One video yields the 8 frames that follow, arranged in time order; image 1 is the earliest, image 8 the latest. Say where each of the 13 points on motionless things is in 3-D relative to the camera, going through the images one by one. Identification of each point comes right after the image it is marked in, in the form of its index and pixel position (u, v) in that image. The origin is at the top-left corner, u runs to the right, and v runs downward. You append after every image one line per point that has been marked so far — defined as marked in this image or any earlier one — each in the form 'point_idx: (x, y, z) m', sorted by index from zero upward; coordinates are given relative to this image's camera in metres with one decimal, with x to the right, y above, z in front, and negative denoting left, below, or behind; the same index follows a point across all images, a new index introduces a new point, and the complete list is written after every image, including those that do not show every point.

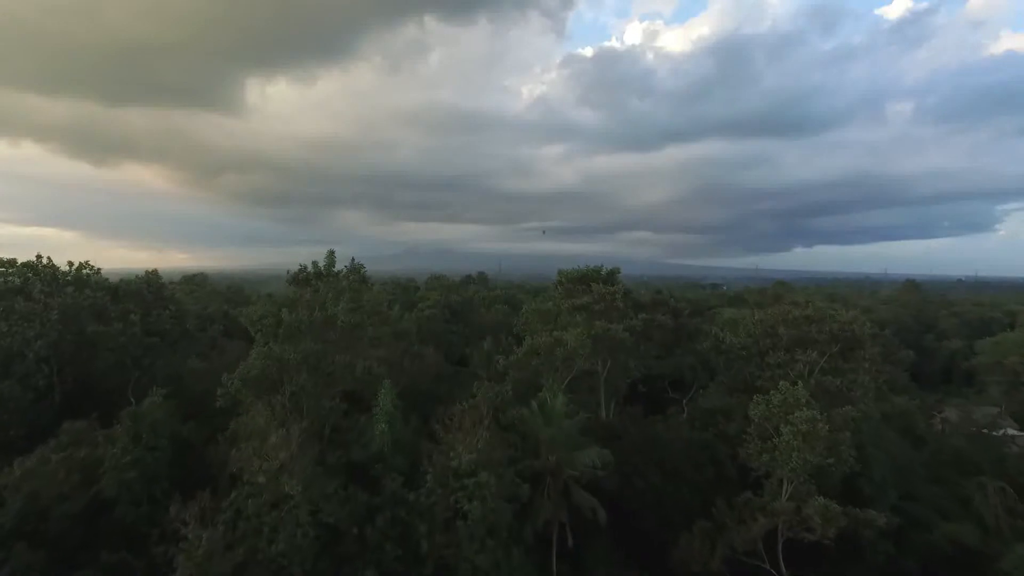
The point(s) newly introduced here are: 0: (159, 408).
0: (-12.3, -4.2, +18.6) m
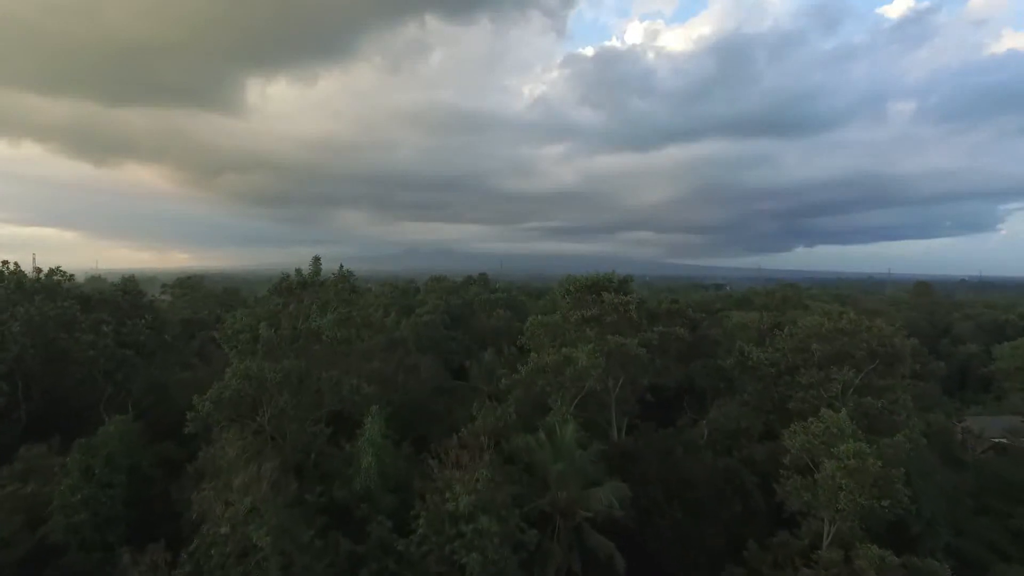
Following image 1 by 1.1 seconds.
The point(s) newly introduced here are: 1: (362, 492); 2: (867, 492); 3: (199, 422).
0: (-12.2, -4.6, +16.5) m
1: (-4.4, -6.1, +15.8) m
2: (+9.7, -5.6, +14.6) m
3: (-11.0, -4.7, +18.9) m
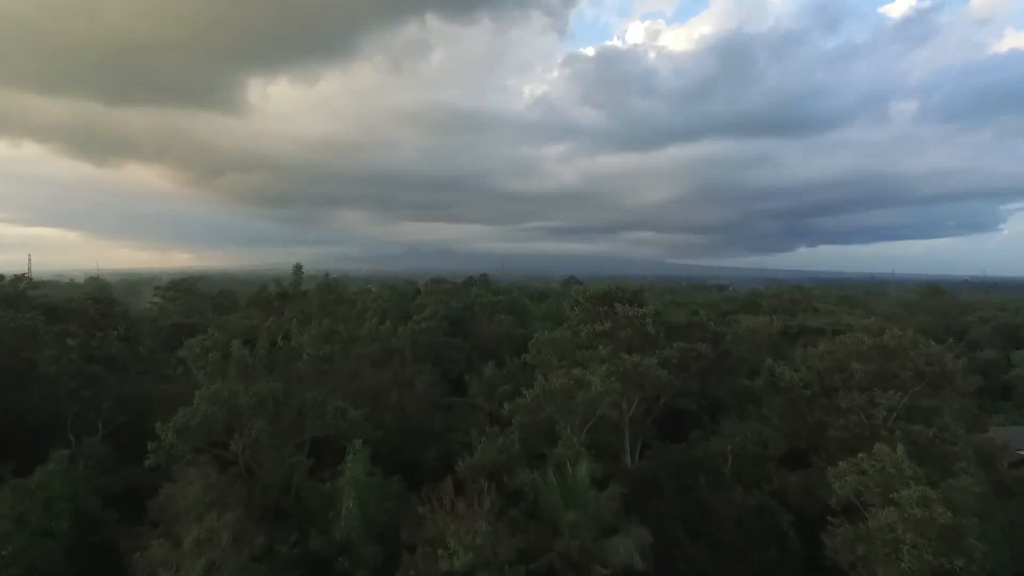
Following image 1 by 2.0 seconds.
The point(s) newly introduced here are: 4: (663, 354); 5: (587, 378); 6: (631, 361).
0: (-12.1, -5.0, +14.3) m
1: (-4.3, -6.5, +13.6) m
2: (+9.8, -6.0, +12.4) m
3: (-10.9, -5.2, +16.7) m
4: (+5.5, -2.4, +19.4) m
5: (+2.3, -2.8, +16.6) m
6: (+4.0, -2.5, +17.9) m
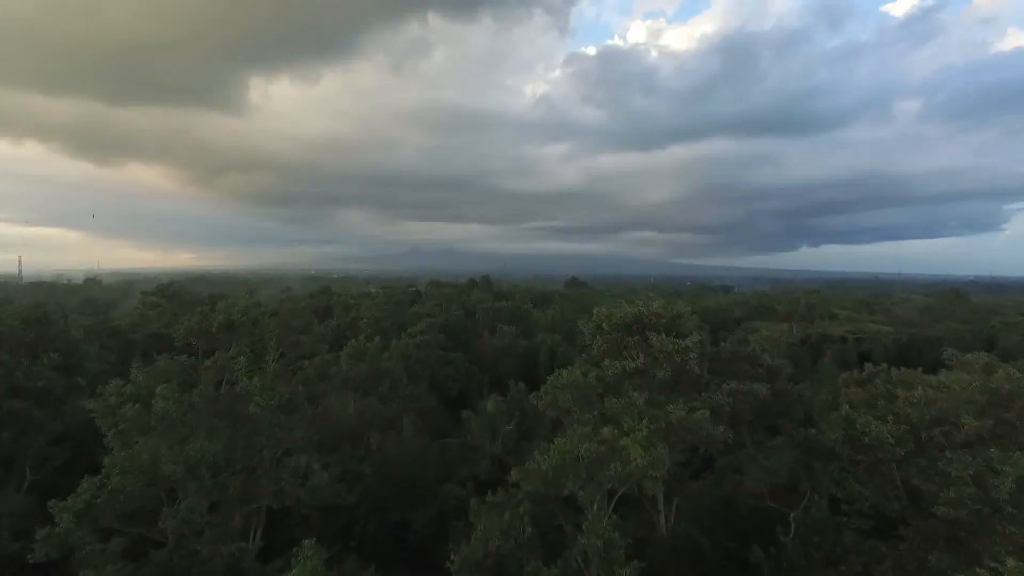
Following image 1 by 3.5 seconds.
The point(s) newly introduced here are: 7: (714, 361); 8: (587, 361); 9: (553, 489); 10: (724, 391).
0: (-11.8, -5.8, +10.2) m
1: (-4.1, -7.3, +9.5) m
2: (+10.1, -6.8, +8.3) m
3: (-10.7, -6.0, +12.6) m
4: (+5.7, -3.2, +15.3) m
5: (+2.6, -3.6, +12.5) m
6: (+4.2, -3.2, +13.8) m
7: (+6.5, -2.4, +17.1) m
8: (+2.5, -2.5, +17.9) m
9: (+1.0, -5.0, +13.4) m
10: (+6.3, -3.1, +15.9) m
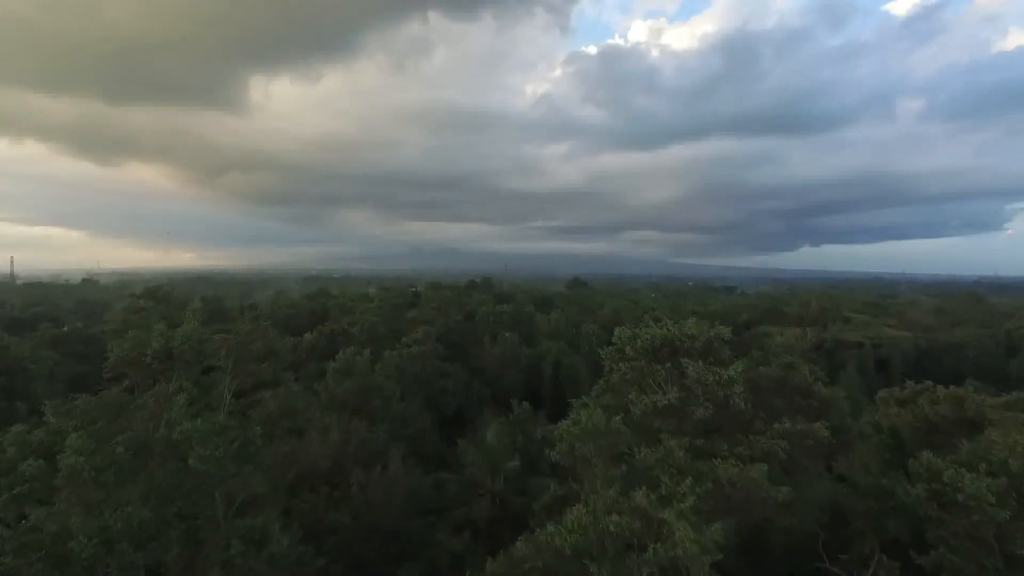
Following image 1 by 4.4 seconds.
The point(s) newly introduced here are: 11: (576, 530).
0: (-11.7, -6.3, +7.4) m
1: (-4.0, -7.7, +6.7) m
2: (+10.2, -7.3, +5.4) m
3: (-10.6, -6.4, +9.8) m
4: (+5.9, -3.6, +12.4) m
5: (+2.7, -4.0, +9.6) m
6: (+4.4, -3.7, +11.0) m
7: (+6.7, -2.8, +14.2) m
8: (+2.6, -2.9, +15.1) m
9: (+1.2, -5.5, +10.6) m
10: (+6.5, -3.5, +13.0) m
11: (+1.3, -4.6, +10.2) m
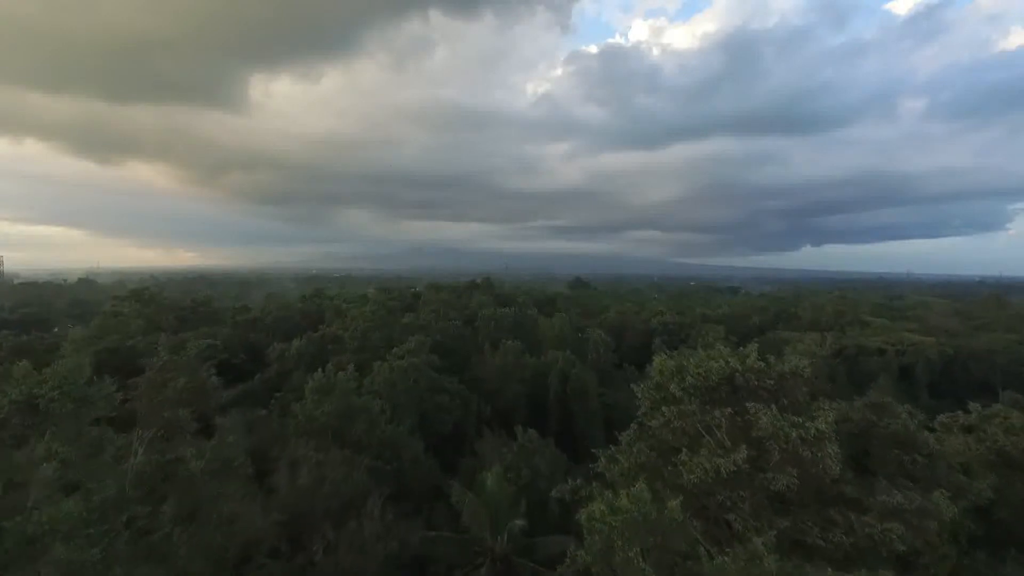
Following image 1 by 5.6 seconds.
0: (-11.6, -6.6, +3.8) m
1: (-3.8, -8.1, +3.1) m
2: (+10.3, -7.7, +1.9) m
3: (-10.4, -6.8, +6.2) m
4: (+6.0, -4.0, +8.9) m
5: (+2.9, -4.4, +6.0) m
6: (+4.5, -4.1, +7.4) m
7: (+6.8, -3.2, +10.7) m
8: (+2.8, -3.3, +11.5) m
9: (+1.3, -5.9, +7.0) m
10: (+6.6, -3.9, +9.5) m
11: (+1.4, -5.0, +6.7) m
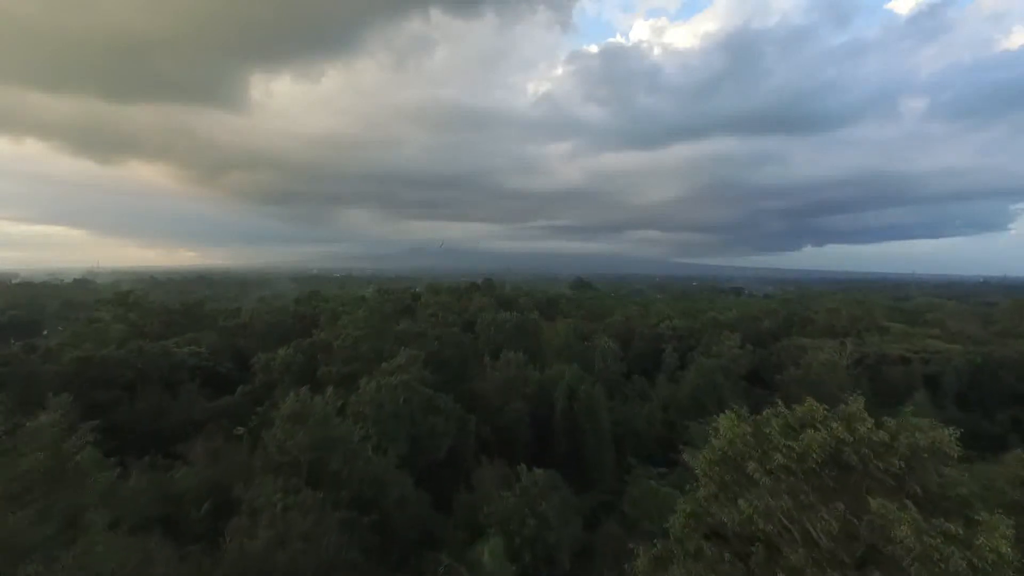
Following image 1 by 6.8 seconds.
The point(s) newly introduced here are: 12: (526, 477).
0: (-11.5, -7.1, +0.4) m
1: (-3.7, -8.6, -0.3) m
2: (+10.4, -8.2, -1.5) m
3: (-10.3, -7.3, +2.8) m
4: (+6.1, -4.5, +5.5) m
5: (+2.9, -4.9, +2.6) m
6: (+4.6, -4.6, +4.0) m
7: (+6.9, -3.7, +7.3) m
8: (+2.9, -3.8, +8.1) m
9: (+1.4, -6.3, +3.6) m
10: (+6.7, -4.4, +6.1) m
11: (+1.5, -5.5, +3.3) m
12: (+0.6, -6.8, +19.3) m
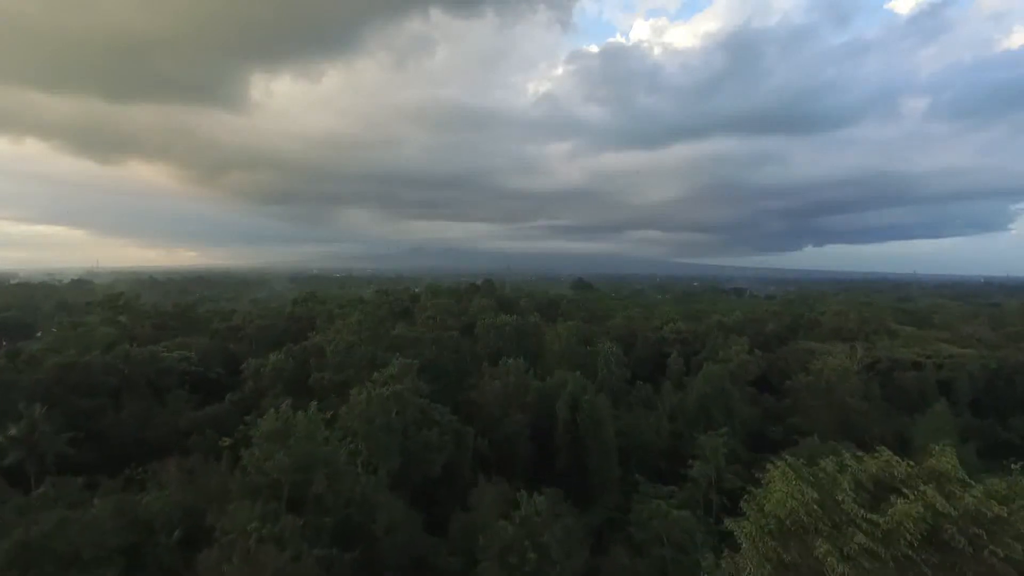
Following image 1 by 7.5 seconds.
0: (-11.5, -7.4, -1.3) m
1: (-3.8, -8.9, -2.0) m
2: (+10.4, -8.4, -3.3) m
3: (-10.4, -7.5, +1.1) m
4: (+6.1, -4.8, +3.7) m
5: (+2.9, -5.2, +0.9) m
6: (+4.6, -4.8, +2.2) m
7: (+6.9, -3.9, +5.5) m
8: (+2.8, -4.1, +6.3) m
9: (+1.4, -6.6, +1.9) m
10: (+6.7, -4.7, +4.3) m
11: (+1.5, -5.8, +1.5) m
12: (+0.5, -7.1, +17.6) m
